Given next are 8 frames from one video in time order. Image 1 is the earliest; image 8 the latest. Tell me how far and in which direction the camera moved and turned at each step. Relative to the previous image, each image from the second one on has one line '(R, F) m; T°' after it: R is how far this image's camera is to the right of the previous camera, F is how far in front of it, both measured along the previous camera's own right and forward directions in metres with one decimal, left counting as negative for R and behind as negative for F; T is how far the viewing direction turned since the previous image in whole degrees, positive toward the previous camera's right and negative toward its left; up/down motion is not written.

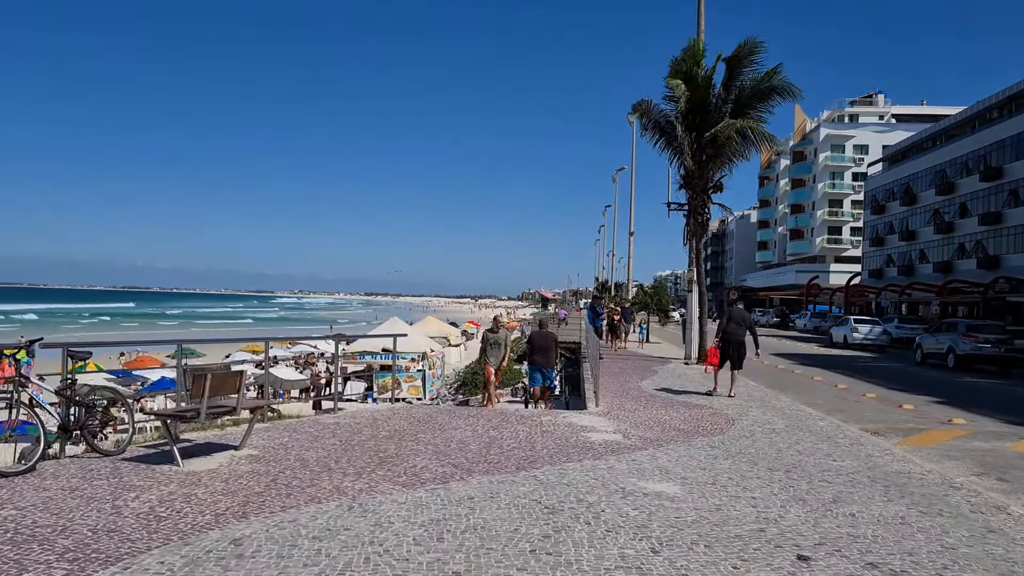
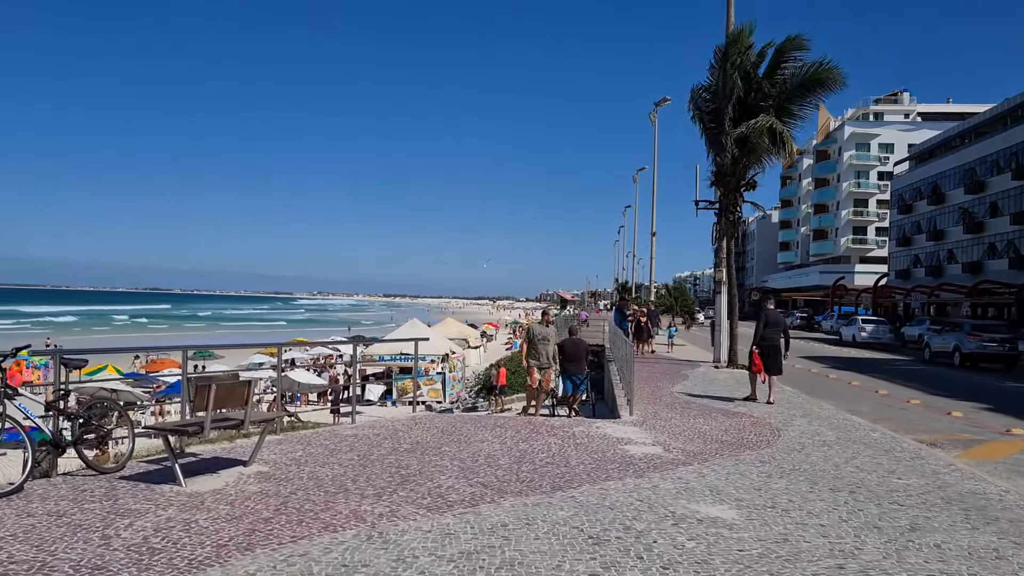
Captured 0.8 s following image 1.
(-0.1, +0.6) m; -1°
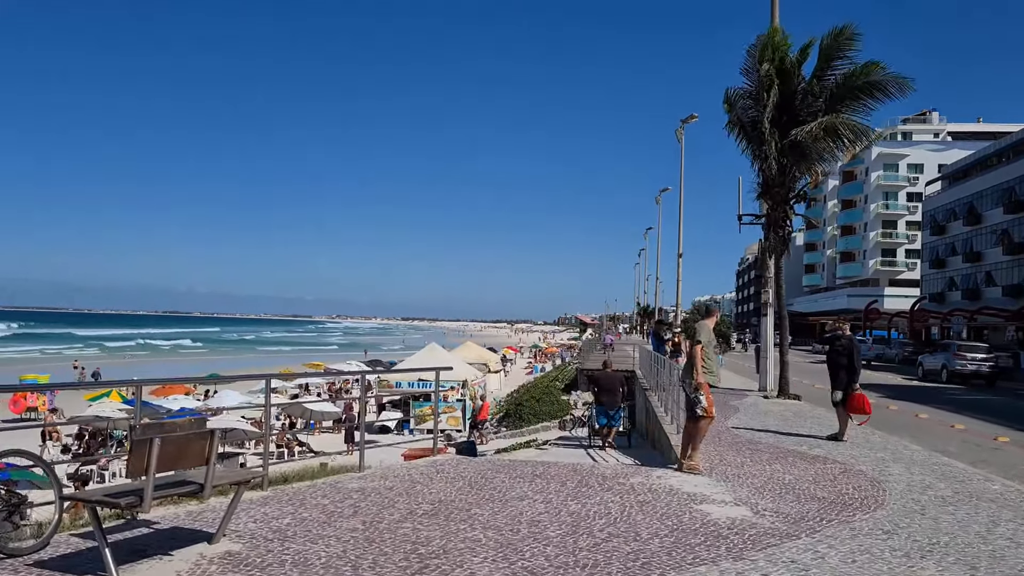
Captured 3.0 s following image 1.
(-0.2, +1.6) m; -1°
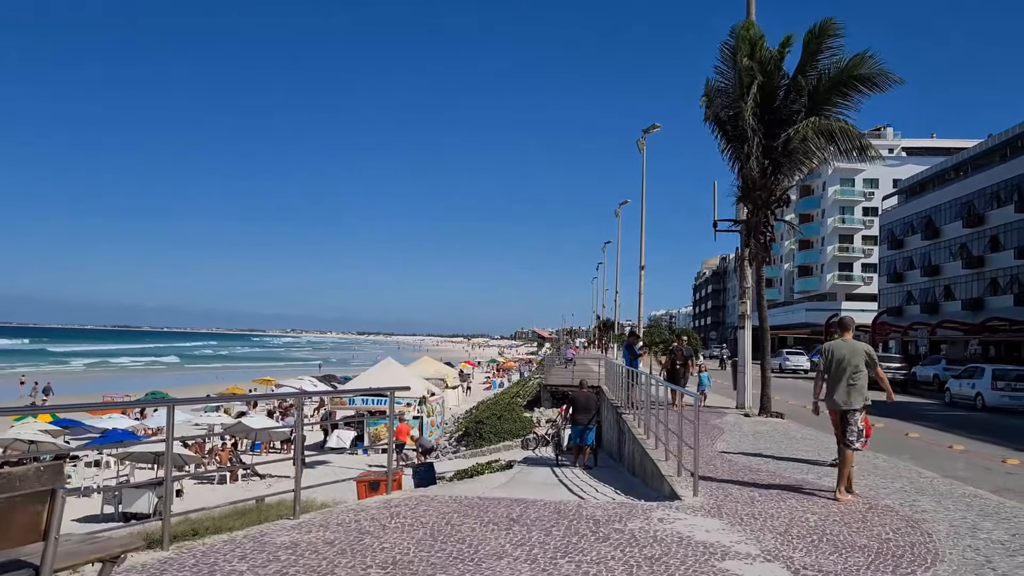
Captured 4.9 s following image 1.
(-0.1, +1.3) m; +3°
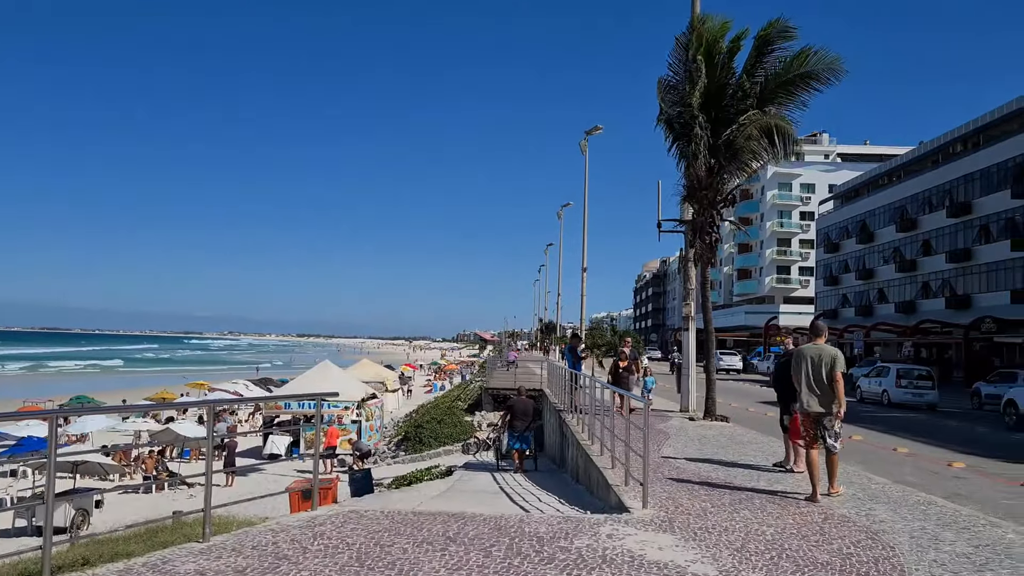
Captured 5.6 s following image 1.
(0.0, +0.6) m; +4°
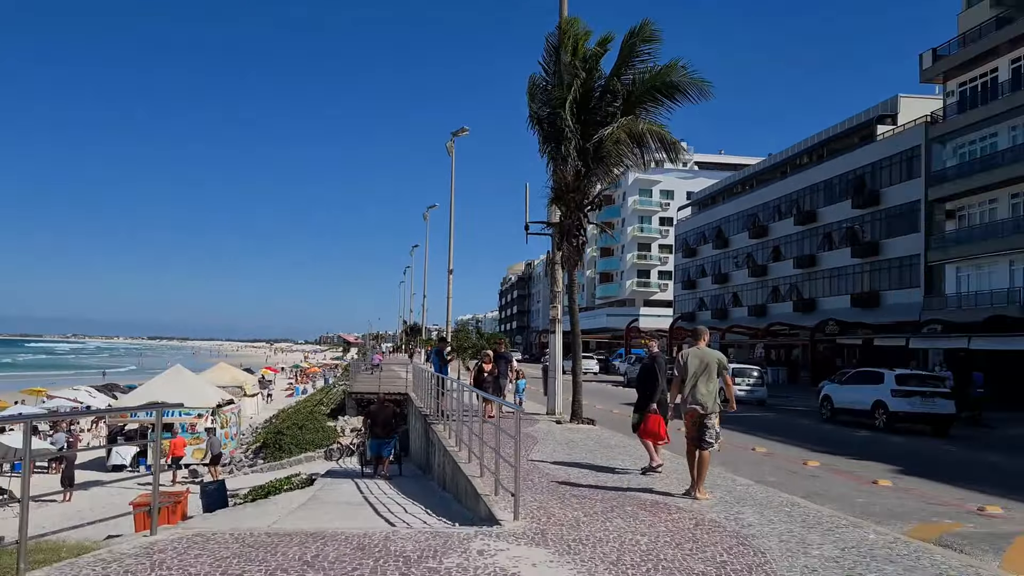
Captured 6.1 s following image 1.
(0.0, +0.4) m; +10°
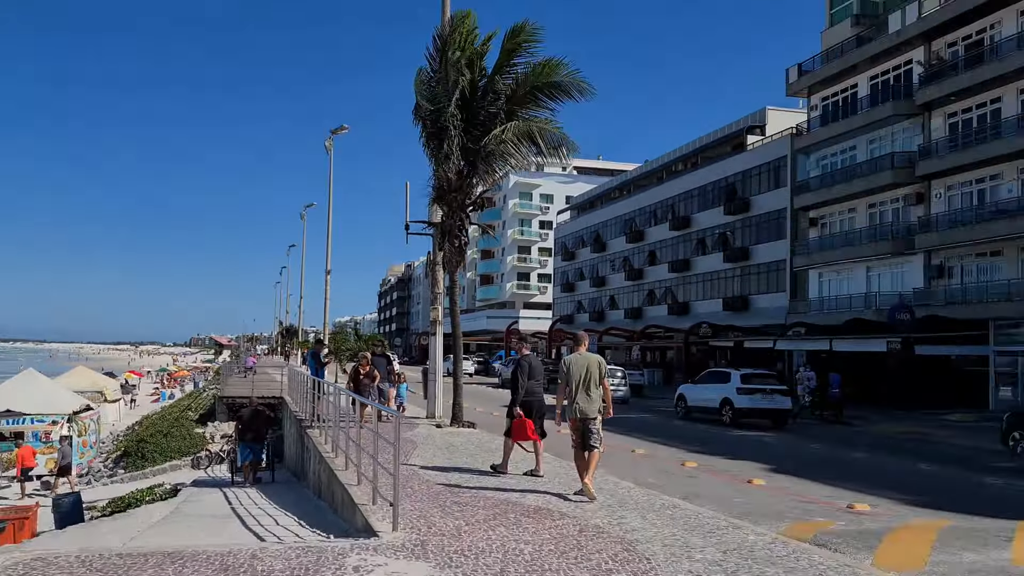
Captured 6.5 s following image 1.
(0.0, +0.3) m; +9°
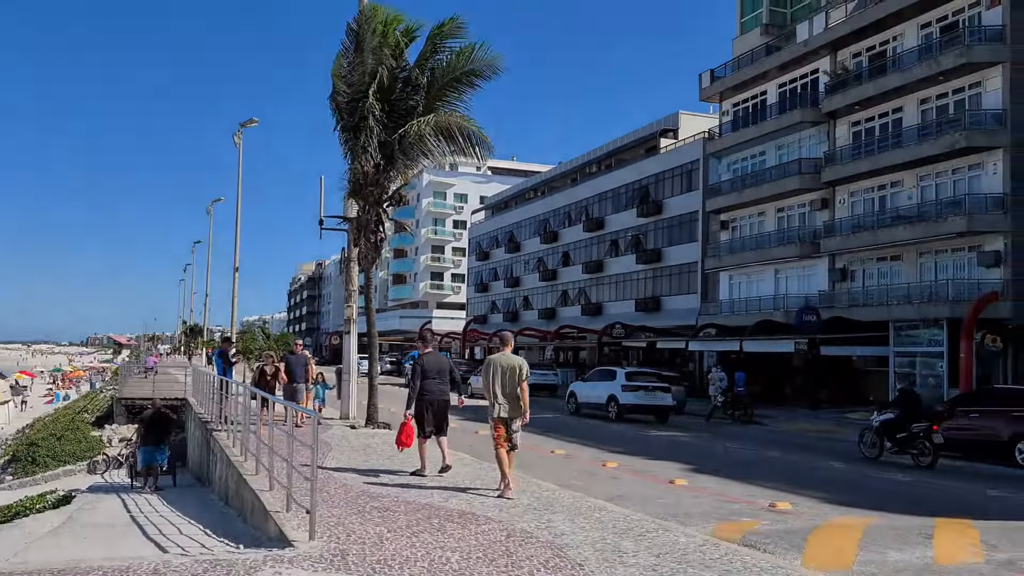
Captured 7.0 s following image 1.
(-0.1, +0.2) m; +7°
